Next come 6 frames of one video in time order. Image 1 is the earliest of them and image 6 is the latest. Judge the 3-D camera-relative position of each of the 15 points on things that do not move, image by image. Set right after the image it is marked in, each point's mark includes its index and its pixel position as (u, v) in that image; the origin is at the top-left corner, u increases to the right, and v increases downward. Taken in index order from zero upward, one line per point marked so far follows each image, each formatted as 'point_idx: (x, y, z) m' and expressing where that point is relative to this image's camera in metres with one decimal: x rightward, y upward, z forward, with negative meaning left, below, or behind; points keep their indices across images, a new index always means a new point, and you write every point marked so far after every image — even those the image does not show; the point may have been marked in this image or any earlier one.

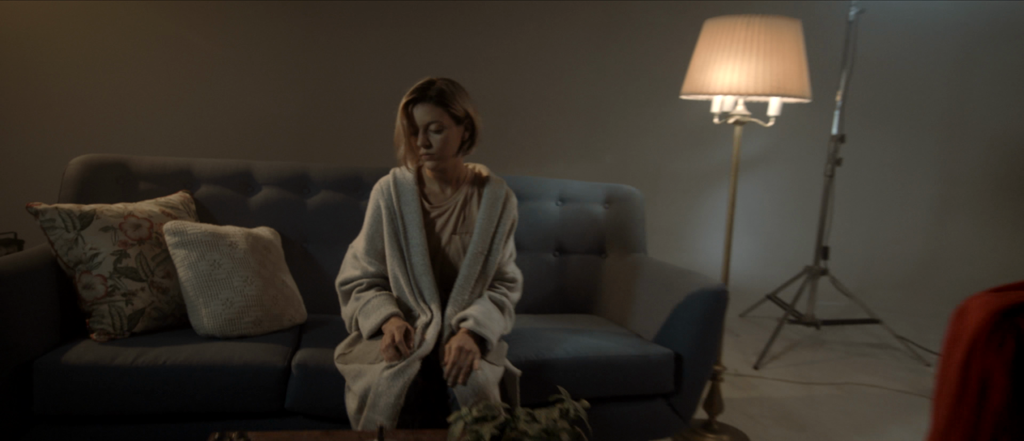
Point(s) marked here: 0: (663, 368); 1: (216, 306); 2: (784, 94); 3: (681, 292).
0: (+0.3, -0.3, +1.2) m
1: (-0.6, -0.2, +1.1) m
2: (+0.7, +0.3, +1.3) m
3: (+0.4, -0.2, +1.3) m
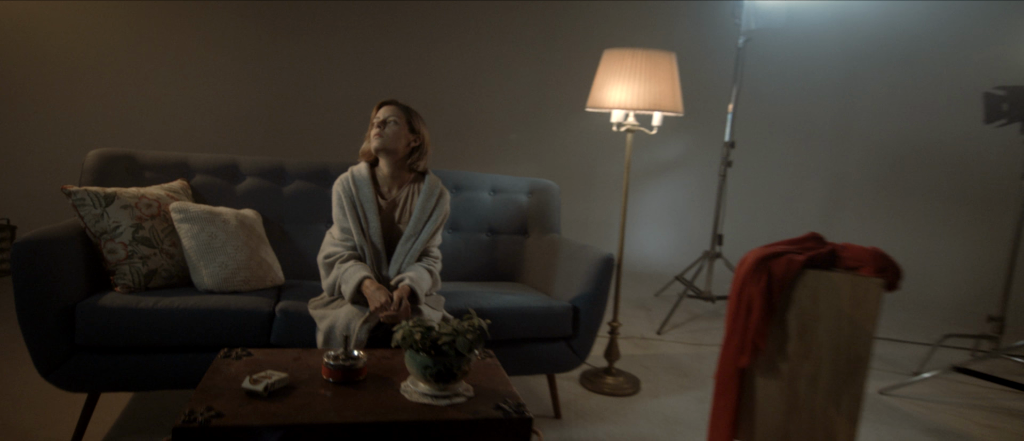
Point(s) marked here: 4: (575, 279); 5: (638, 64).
0: (+0.2, -0.3, +1.5) m
1: (-0.8, -0.1, +1.4) m
2: (+0.5, +0.4, +1.7) m
3: (+0.2, -0.1, +1.6) m
4: (+0.2, -0.2, +1.7) m
5: (+0.4, +0.5, +1.7) m
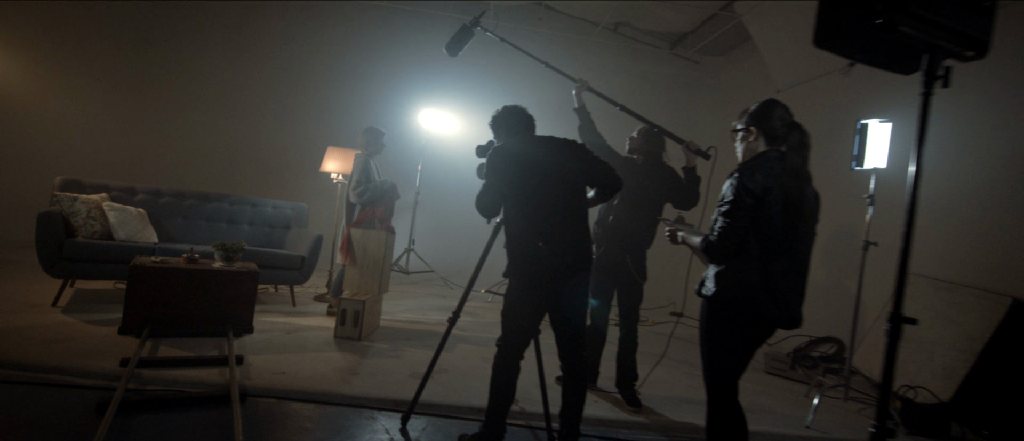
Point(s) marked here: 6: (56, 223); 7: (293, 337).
0: (-1.5, -0.3, +3.5) m
1: (-2.4, -0.1, +3.1) m
2: (-1.3, +0.4, +3.8) m
3: (-1.5, -0.1, +3.6) m
4: (-1.5, -0.2, +3.7) m
5: (-1.3, +0.5, +3.8) m
6: (-2.6, 0.0, +2.9) m
7: (-1.3, -0.7, +3.0) m
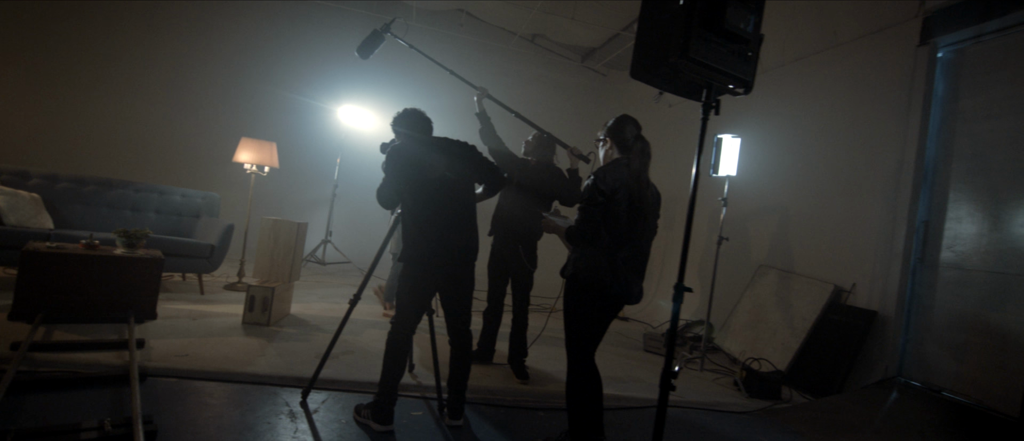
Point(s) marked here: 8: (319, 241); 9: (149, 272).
0: (-2.2, -0.2, +3.5) m
1: (-3.0, 0.0, +3.0) m
2: (-2.0, +0.4, +3.9) m
3: (-2.2, 0.0, +3.7) m
4: (-2.2, -0.1, +3.7) m
5: (-2.0, +0.6, +3.9) m
6: (-3.2, +0.1, +2.7) m
7: (-1.9, -0.6, +3.1) m
8: (-2.4, -0.2, +6.0) m
9: (-2.1, -0.3, +2.9) m
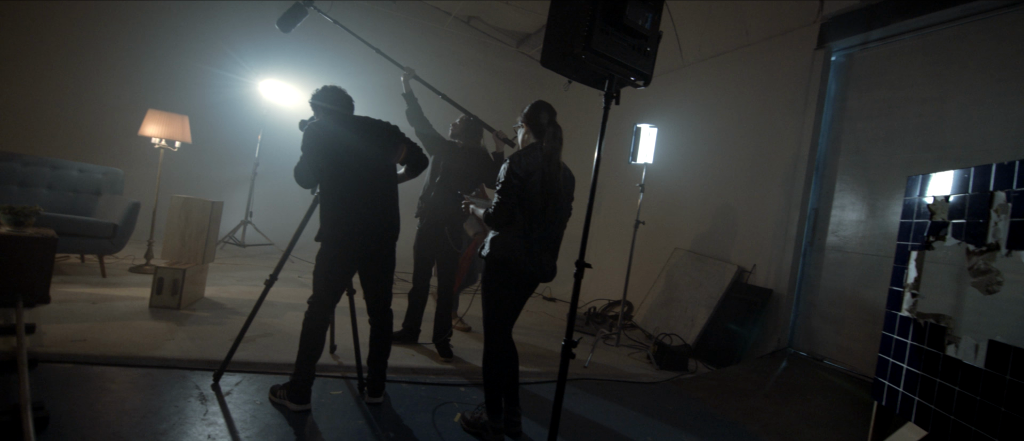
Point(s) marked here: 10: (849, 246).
0: (-2.7, 0.0, +3.3) m
1: (-3.5, +0.2, +2.7) m
2: (-2.5, +0.6, +3.6) m
3: (-2.7, +0.1, +3.4) m
4: (-2.8, +0.1, +3.5) m
5: (-2.6, +0.8, +3.6) m
6: (-3.6, +0.2, +2.4) m
7: (-2.4, -0.5, +2.9) m
8: (-3.2, 0.0, +5.8) m
9: (-2.6, -0.2, +2.7) m
10: (+2.3, -0.2, +3.4) m
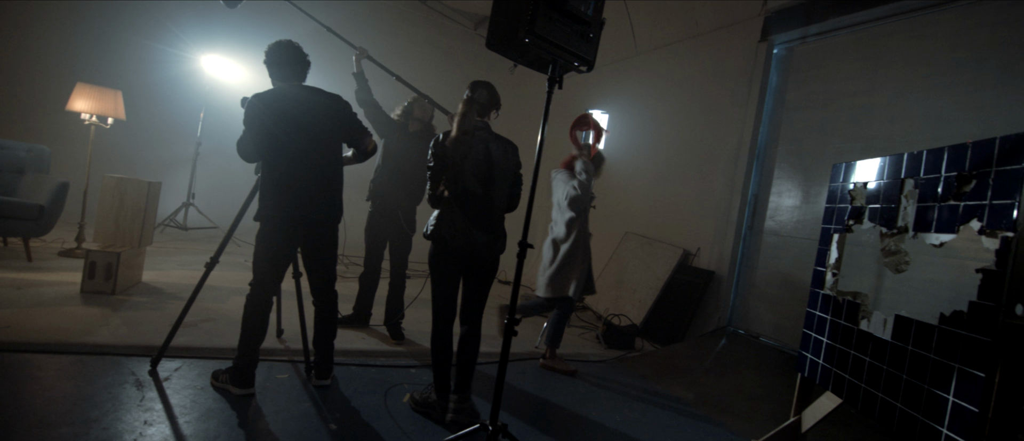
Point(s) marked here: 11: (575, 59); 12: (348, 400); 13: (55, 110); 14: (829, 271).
0: (-3.0, +0.1, +3.1) m
1: (-3.7, +0.3, +2.4) m
2: (-2.8, +0.7, +3.4) m
3: (-3.0, +0.2, +3.2) m
4: (-3.1, +0.2, +3.3) m
5: (-2.9, +0.9, +3.4) m
6: (-3.8, +0.3, +2.1) m
7: (-2.7, -0.4, +2.7) m
8: (-3.7, +0.2, +5.5) m
9: (-2.8, -0.1, +2.5) m
10: (+2.0, -0.1, +3.6) m
11: (+0.2, +0.5, +1.7) m
12: (-0.7, -0.8, +2.2) m
13: (-4.5, +1.1, +4.8) m
14: (+1.3, -0.2, +2.1) m
